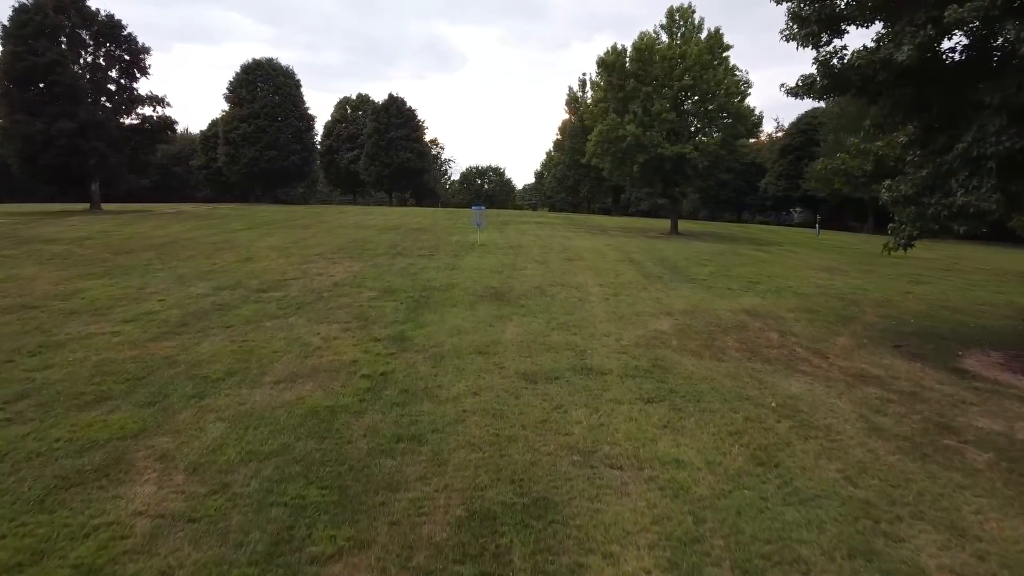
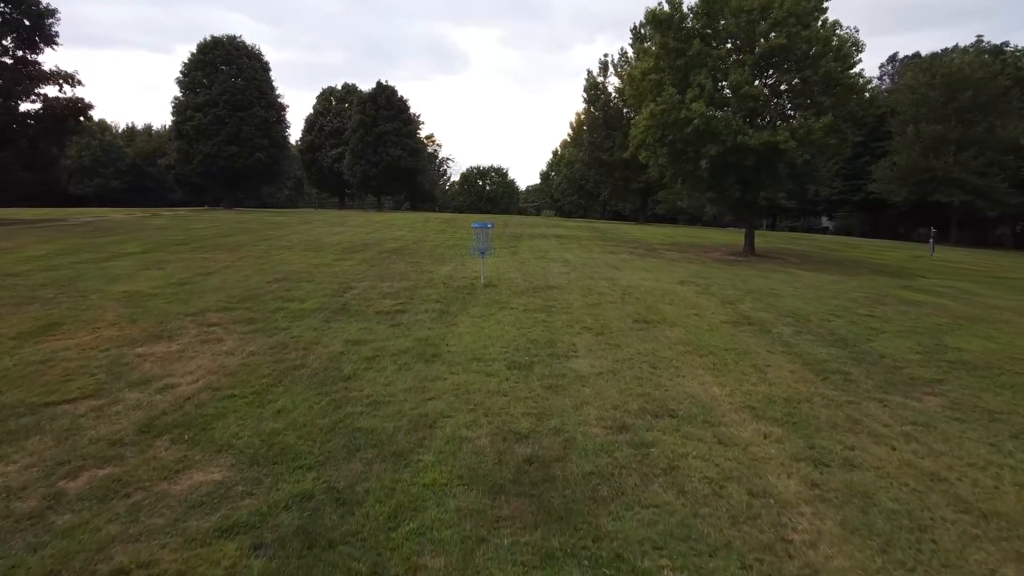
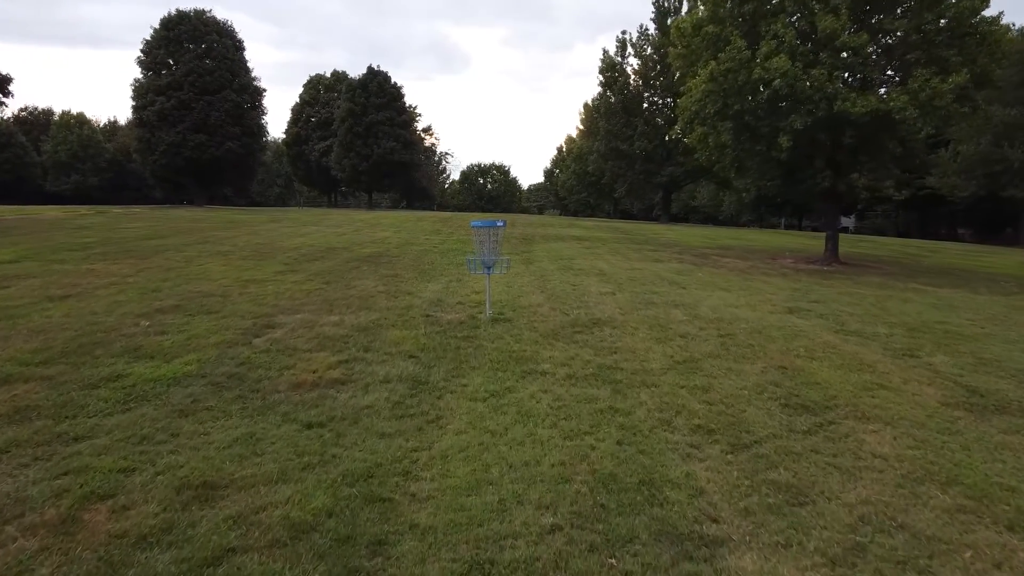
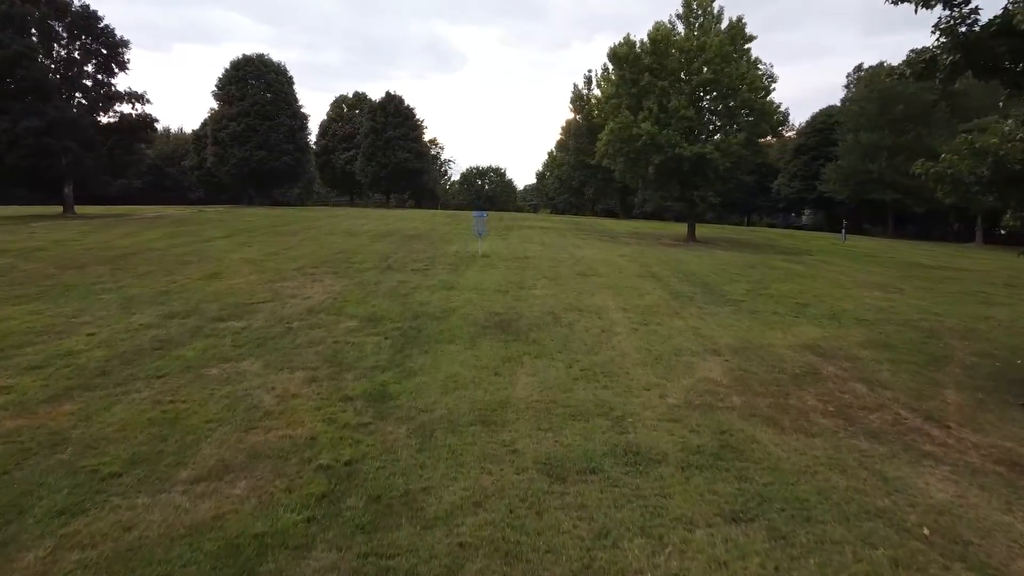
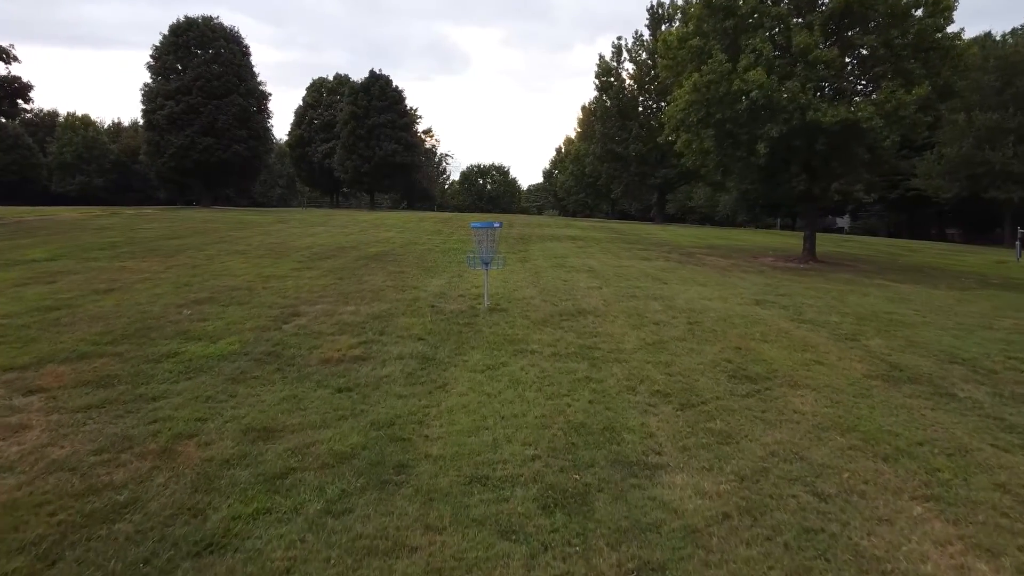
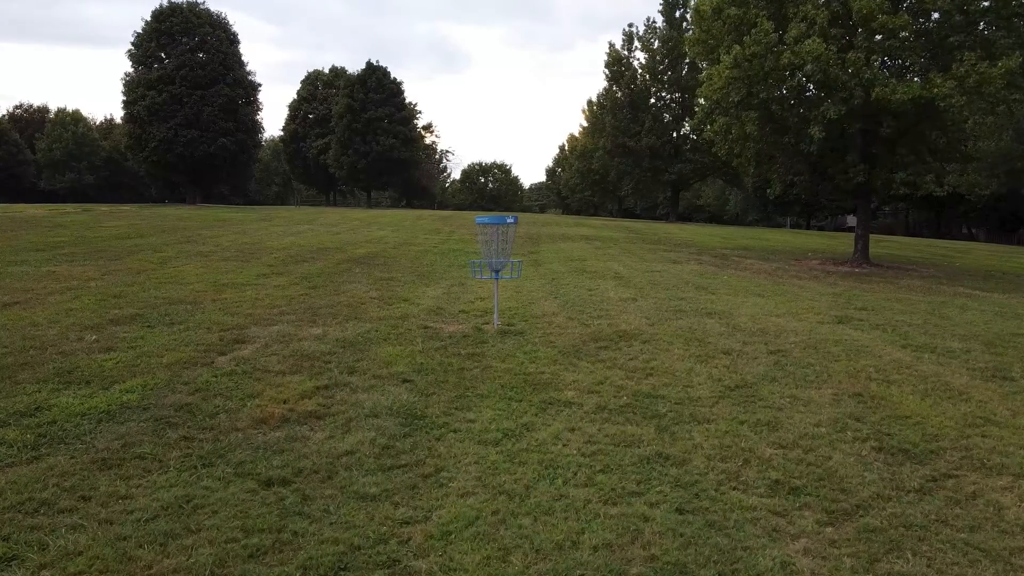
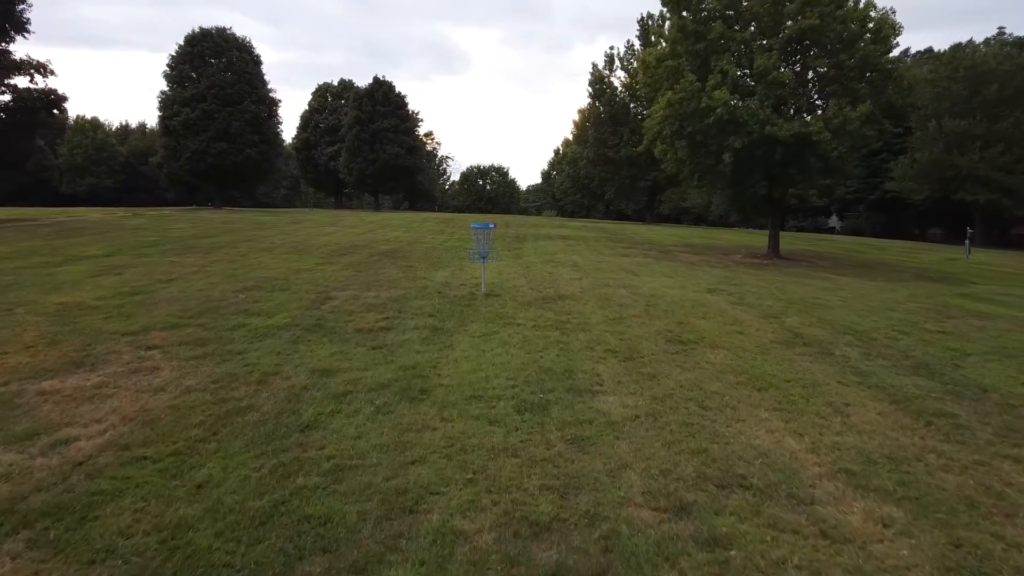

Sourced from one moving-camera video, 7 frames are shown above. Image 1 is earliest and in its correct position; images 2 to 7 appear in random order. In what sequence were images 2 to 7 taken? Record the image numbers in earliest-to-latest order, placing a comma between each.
4, 2, 7, 5, 3, 6
